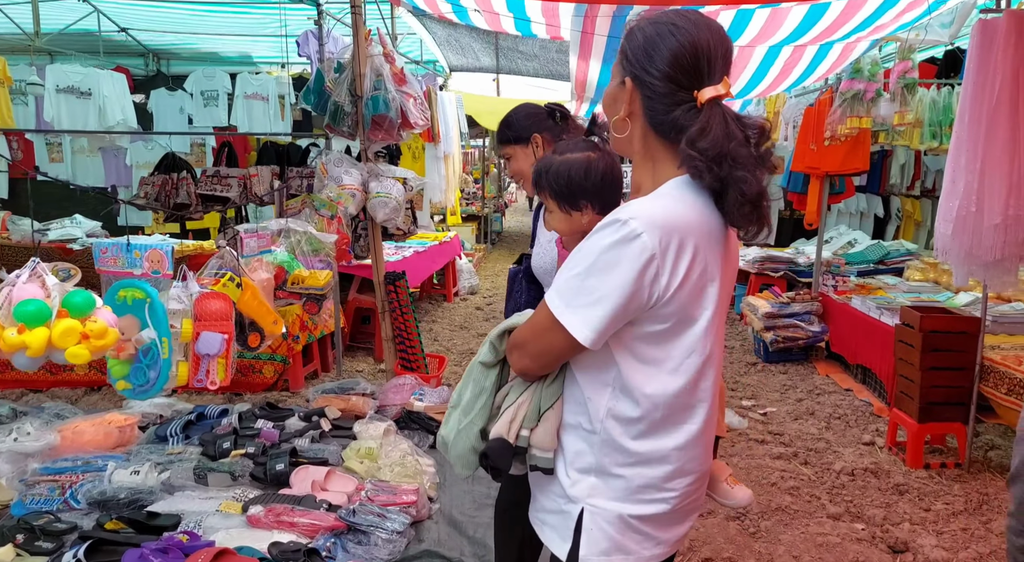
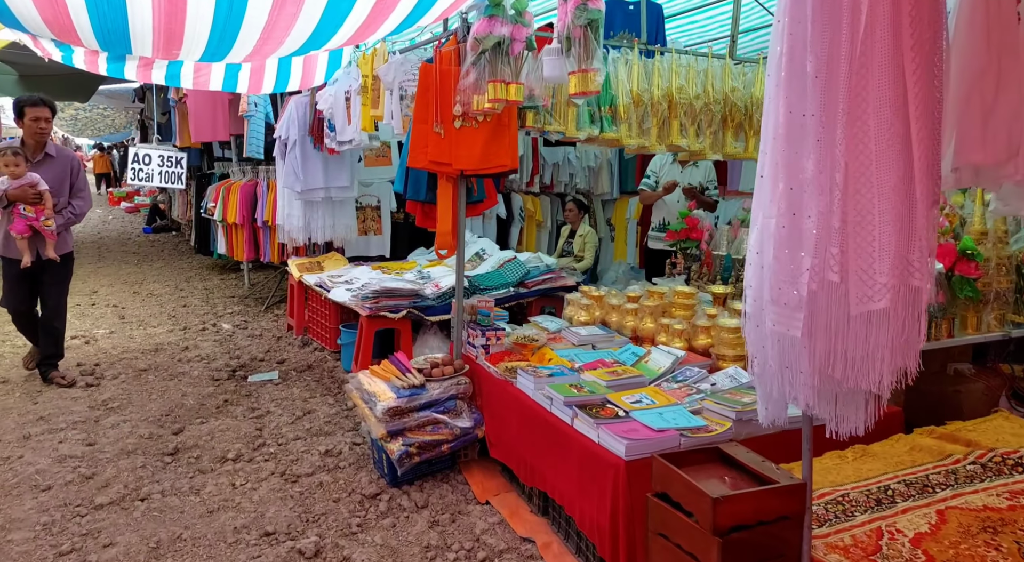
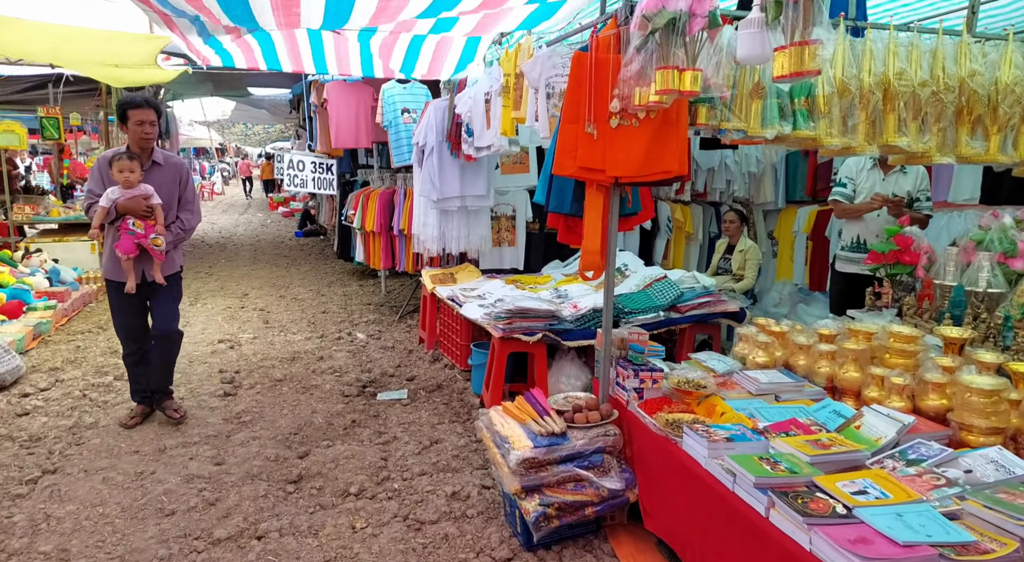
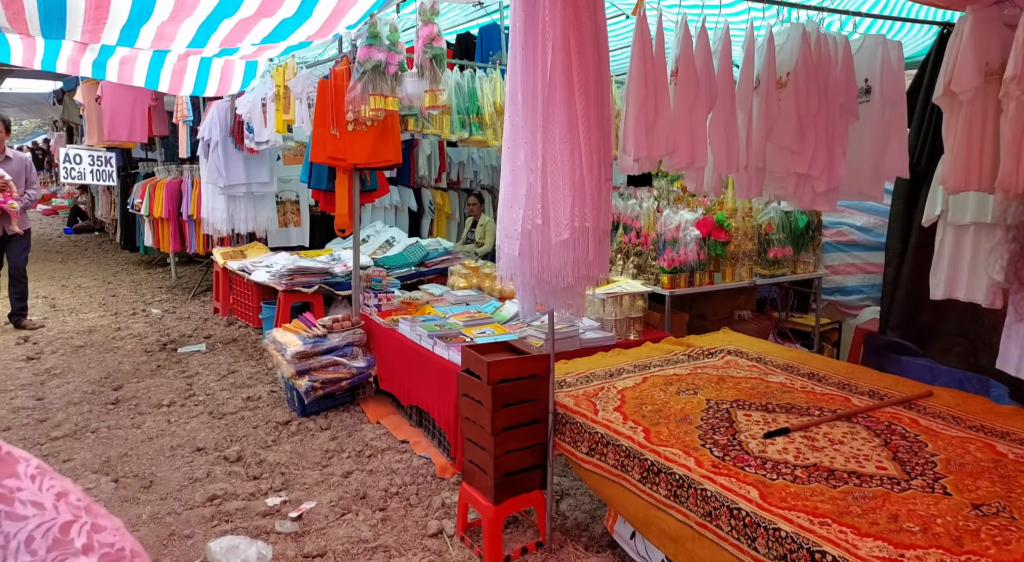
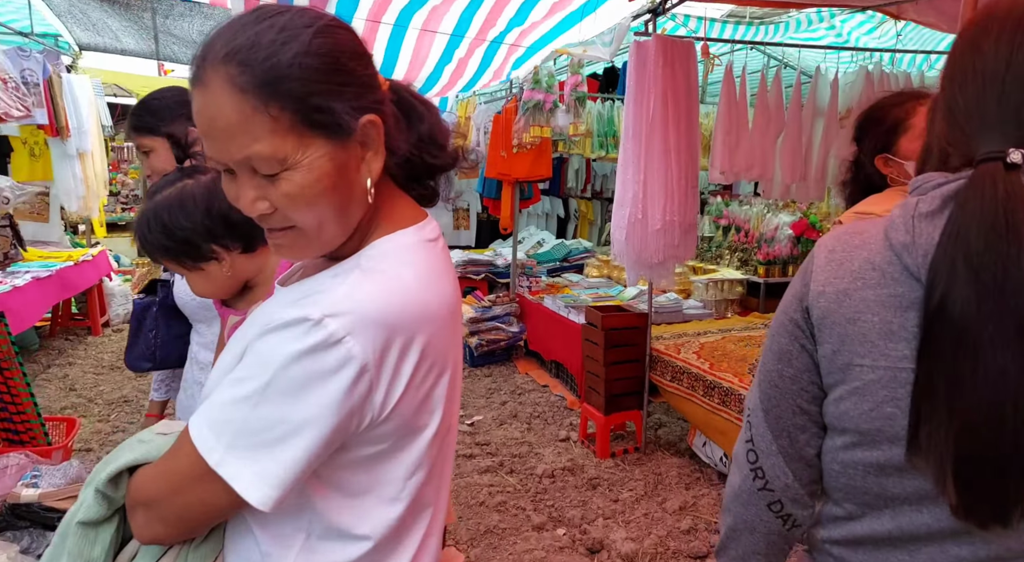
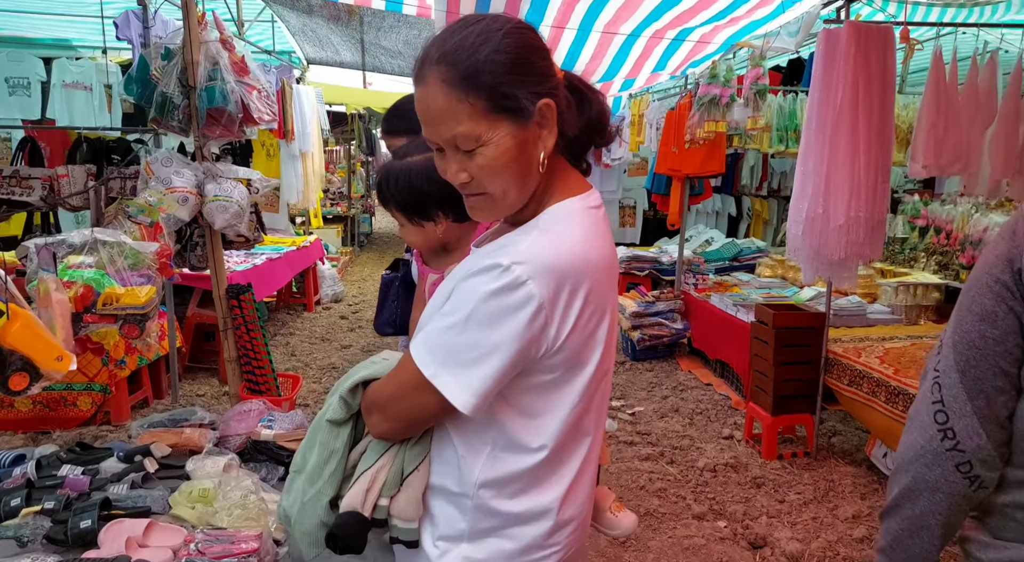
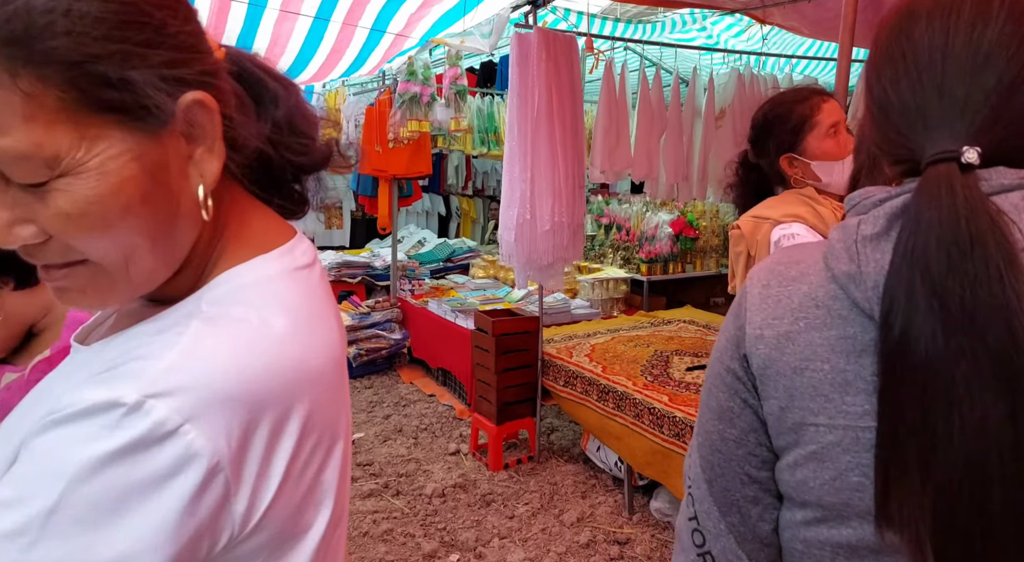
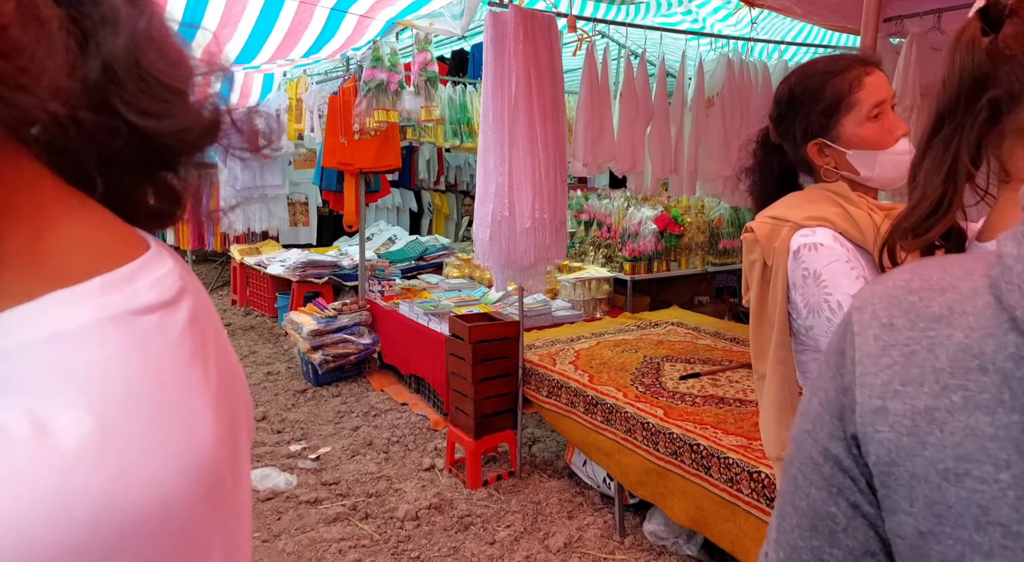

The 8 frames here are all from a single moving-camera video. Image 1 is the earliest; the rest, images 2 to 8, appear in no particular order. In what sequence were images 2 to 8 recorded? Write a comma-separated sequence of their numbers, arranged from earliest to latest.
6, 5, 7, 8, 4, 2, 3
